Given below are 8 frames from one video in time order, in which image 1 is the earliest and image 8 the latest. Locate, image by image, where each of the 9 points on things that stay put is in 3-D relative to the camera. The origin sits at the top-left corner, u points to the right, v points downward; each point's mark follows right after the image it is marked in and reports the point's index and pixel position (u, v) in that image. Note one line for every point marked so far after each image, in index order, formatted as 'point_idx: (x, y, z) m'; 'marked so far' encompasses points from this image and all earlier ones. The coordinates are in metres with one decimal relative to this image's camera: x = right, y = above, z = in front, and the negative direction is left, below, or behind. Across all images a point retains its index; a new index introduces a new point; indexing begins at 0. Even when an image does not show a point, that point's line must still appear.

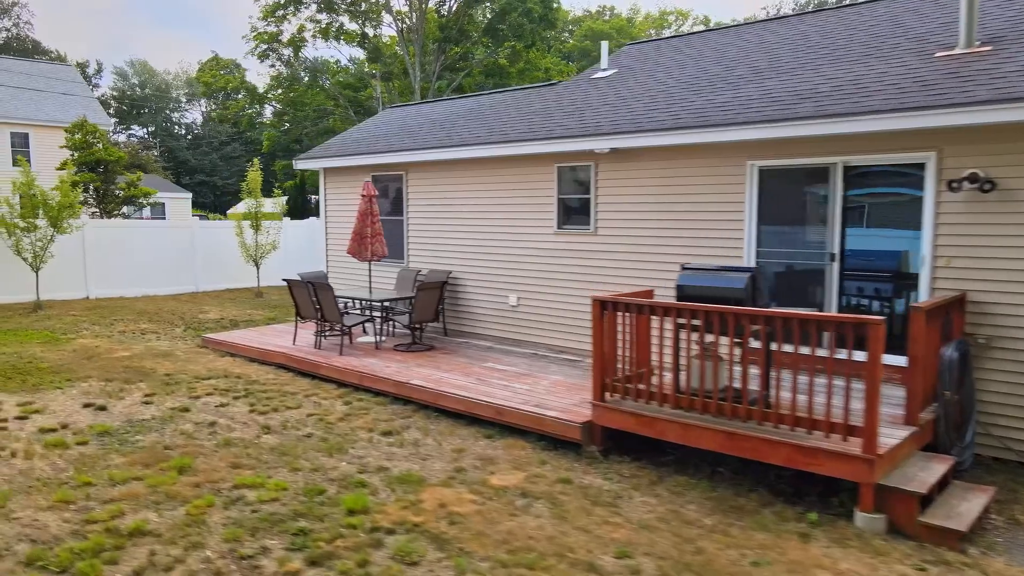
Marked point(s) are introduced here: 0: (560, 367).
0: (+0.4, -0.7, +6.7) m
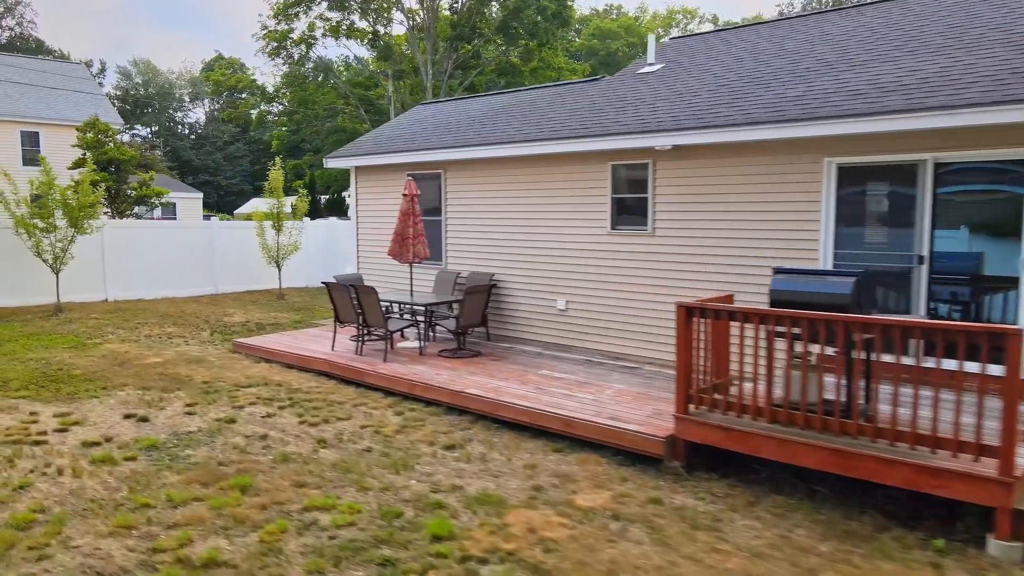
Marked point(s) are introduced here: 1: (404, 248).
0: (+0.9, -0.7, +6.4) m
1: (-1.1, +0.4, +7.6) m
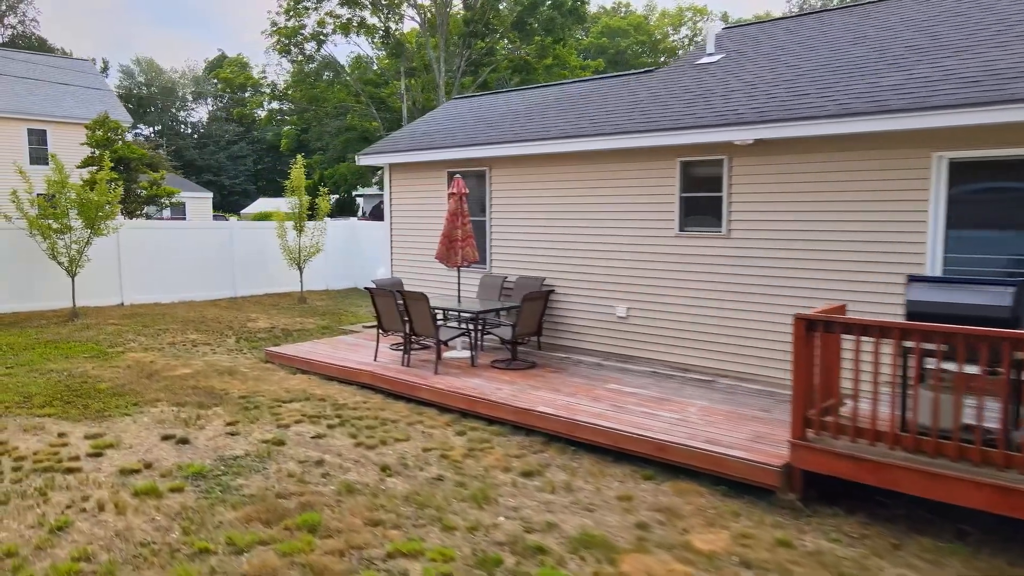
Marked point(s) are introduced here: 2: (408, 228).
0: (+1.4, -0.8, +5.8) m
1: (-0.5, +0.3, +7.0) m
2: (-1.2, +0.7, +9.0) m
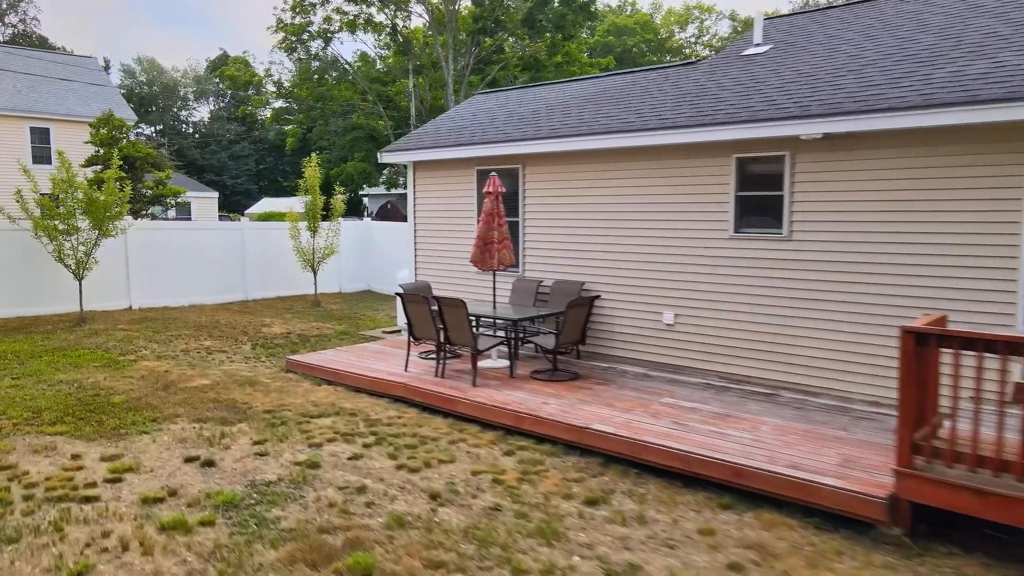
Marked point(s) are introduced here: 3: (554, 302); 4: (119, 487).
0: (+1.8, -0.8, +5.4) m
1: (-0.2, +0.3, +6.6) m
2: (-0.9, +0.7, +8.5) m
3: (+0.4, -0.1, +7.2) m
4: (-2.1, -1.1, +4.2) m
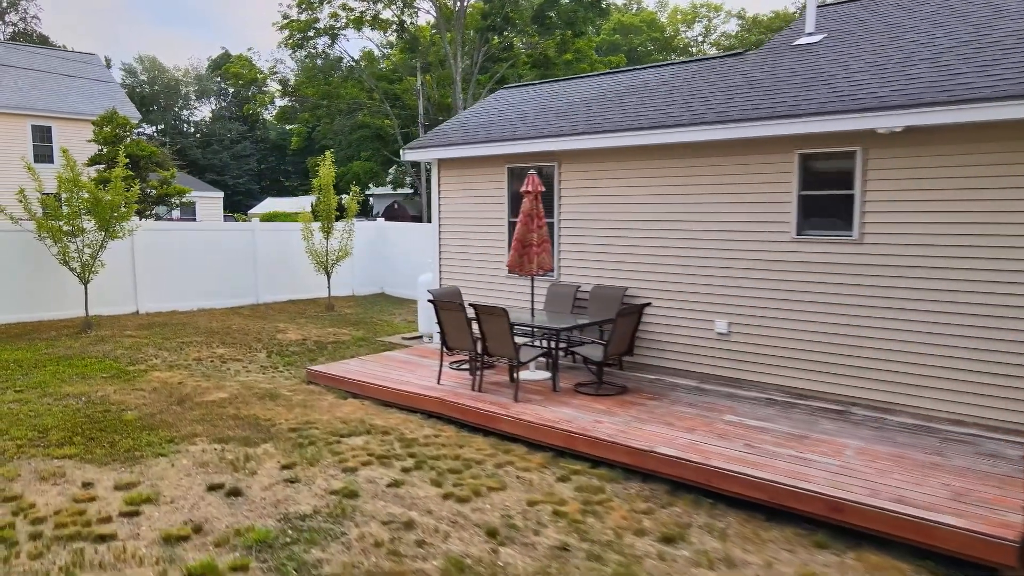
0: (+2.1, -0.9, +4.9) m
1: (+0.1, +0.2, +6.1) m
2: (-0.5, +0.6, +8.1) m
3: (+0.7, -0.2, +6.8) m
4: (-1.8, -1.1, +3.7) m
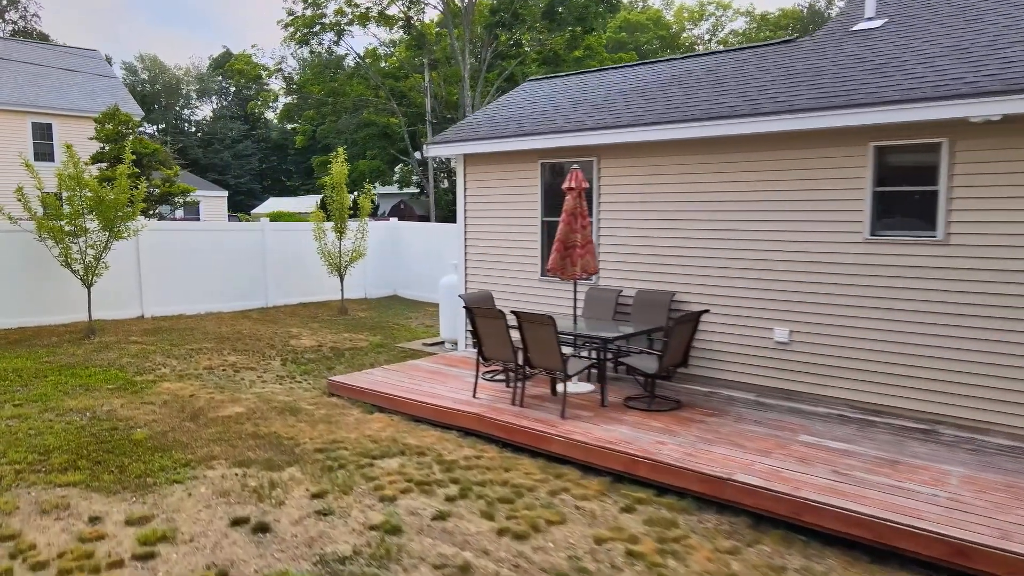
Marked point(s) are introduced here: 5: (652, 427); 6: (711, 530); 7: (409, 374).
0: (+2.4, -0.9, +4.5) m
1: (+0.4, +0.2, +5.7) m
2: (-0.2, +0.6, +7.6) m
3: (+1.0, -0.2, +6.3) m
4: (-1.5, -1.2, +3.2) m
5: (+0.9, -0.9, +4.8) m
6: (+1.0, -1.2, +3.7) m
7: (-0.9, -0.7, +6.6) m
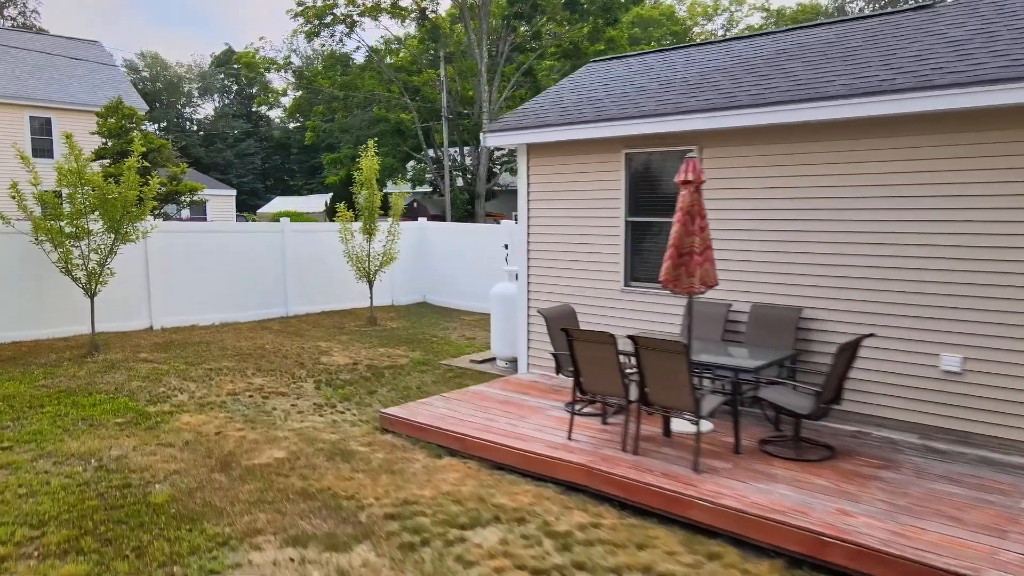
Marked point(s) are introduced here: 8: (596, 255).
0: (+3.0, -1.0, +3.4) m
1: (+1.0, +0.1, +4.6) m
2: (+0.4, +0.5, +6.5) m
3: (+1.6, -0.3, +5.2) m
4: (-0.9, -1.3, +2.2) m
5: (+1.5, -1.0, +3.7) m
6: (+1.6, -1.3, +2.7) m
7: (-0.3, -0.8, +5.5) m
8: (+0.6, +0.3, +6.3) m
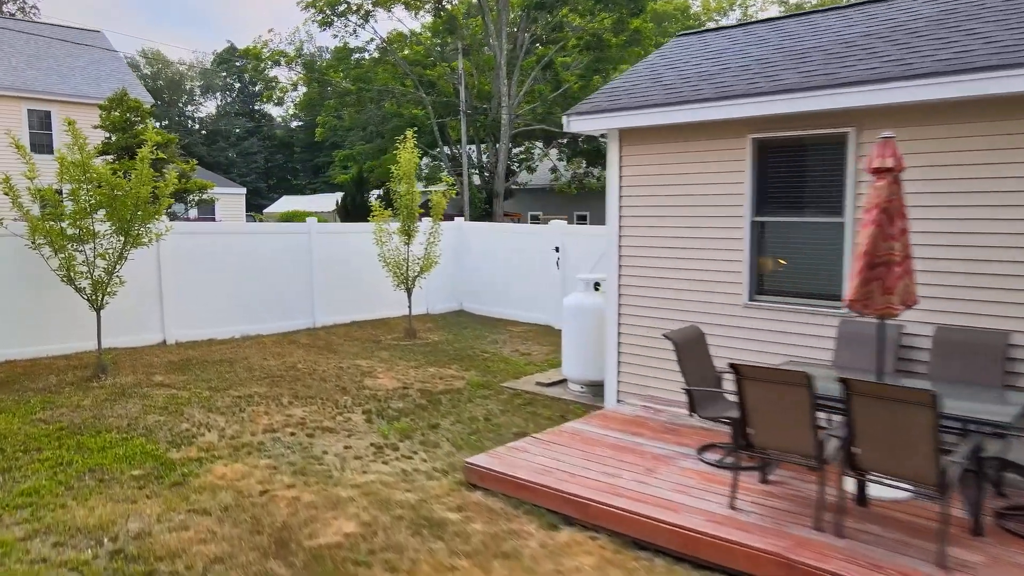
0: (+3.7, -1.1, +2.3) m
1: (+1.7, 0.0, +3.5) m
2: (+1.1, +0.4, +5.4) m
3: (+2.3, -0.4, +4.1) m
4: (-0.2, -1.4, +1.1) m
5: (+2.1, -1.1, +2.6) m
6: (+2.2, -1.4, +1.6) m
7: (+0.4, -0.9, +4.4) m
8: (+1.3, +0.2, +5.2) m
